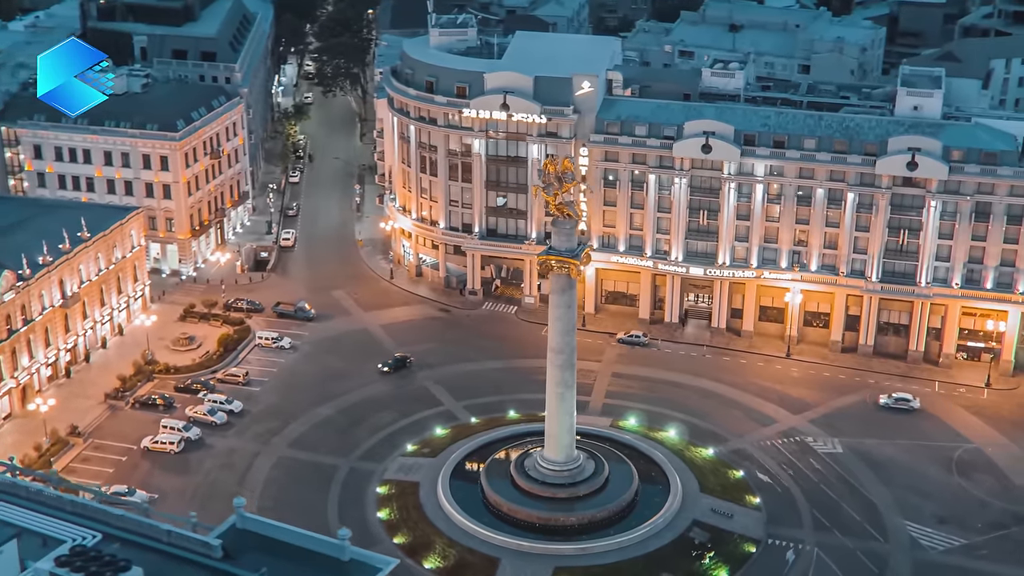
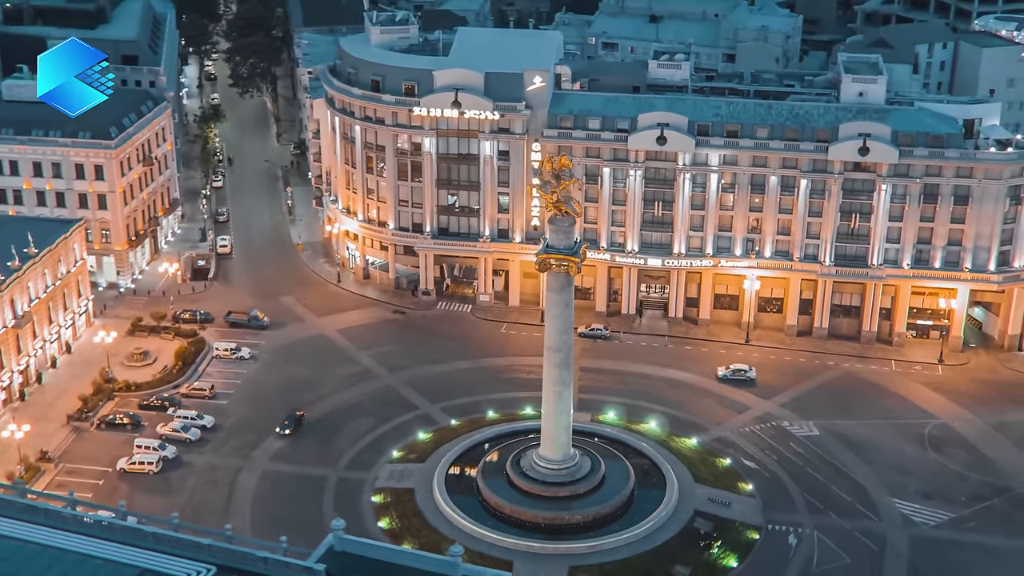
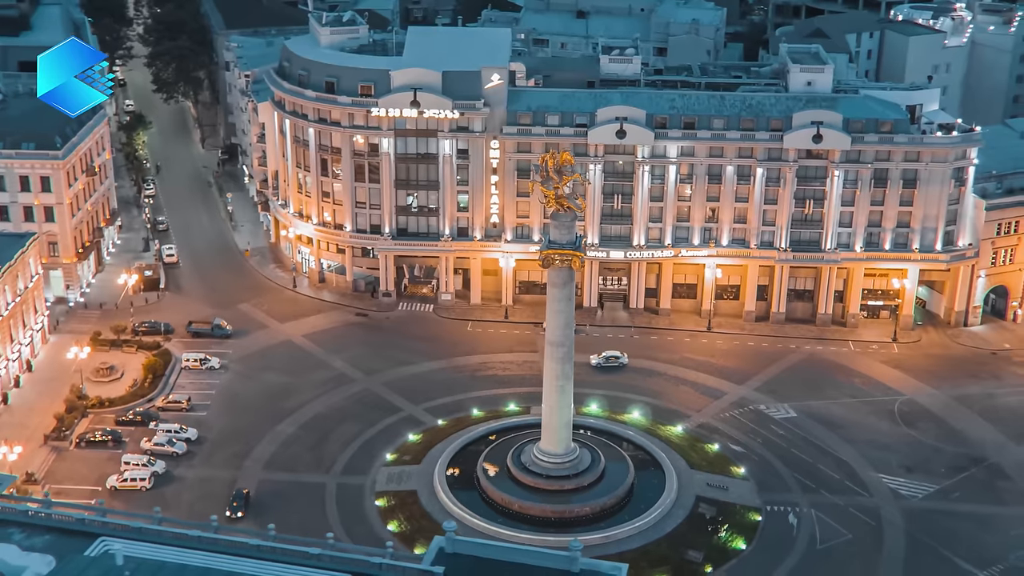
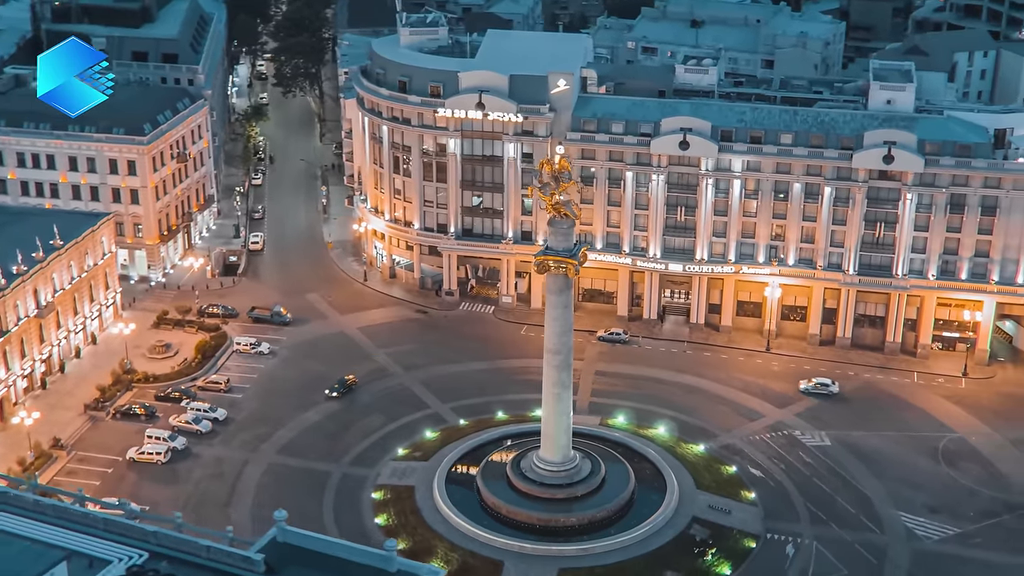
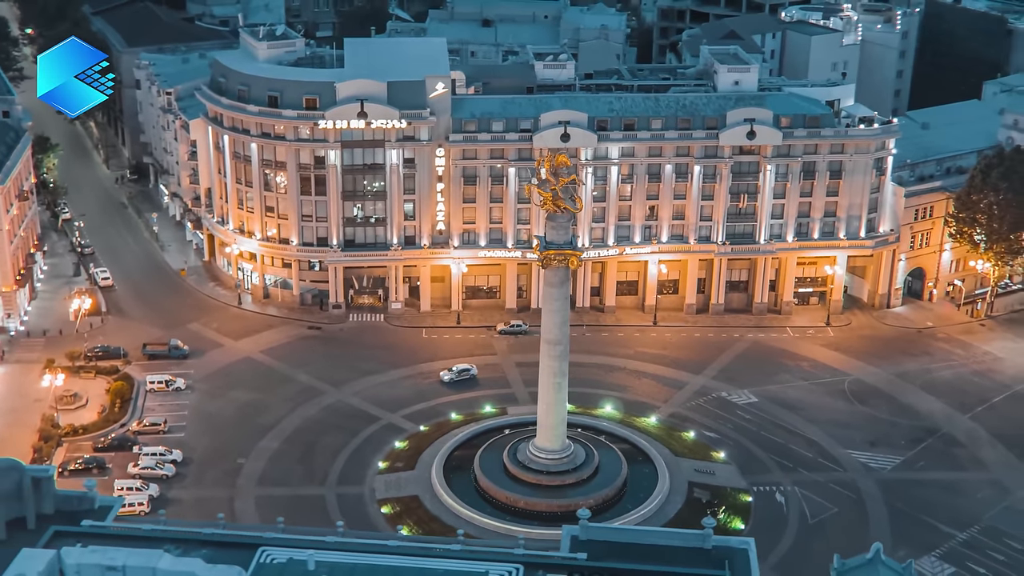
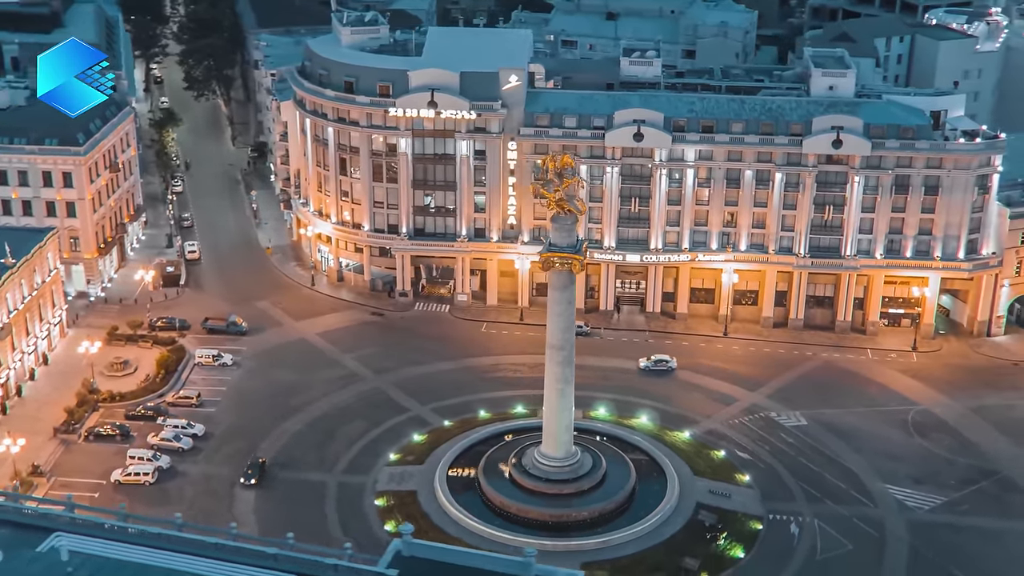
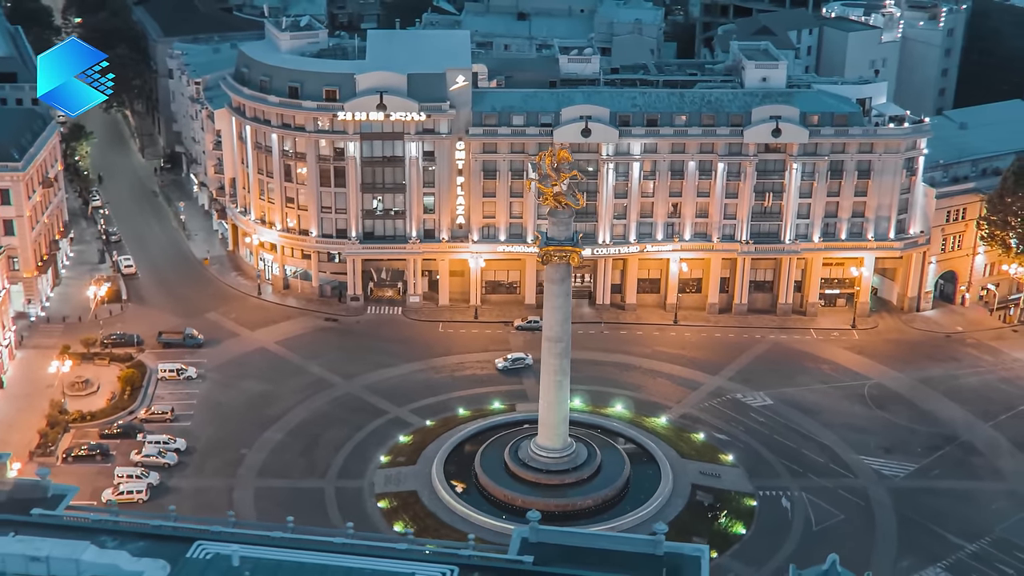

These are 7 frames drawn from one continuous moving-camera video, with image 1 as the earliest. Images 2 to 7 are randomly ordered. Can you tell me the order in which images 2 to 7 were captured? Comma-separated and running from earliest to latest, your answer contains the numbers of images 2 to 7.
4, 2, 6, 3, 7, 5
